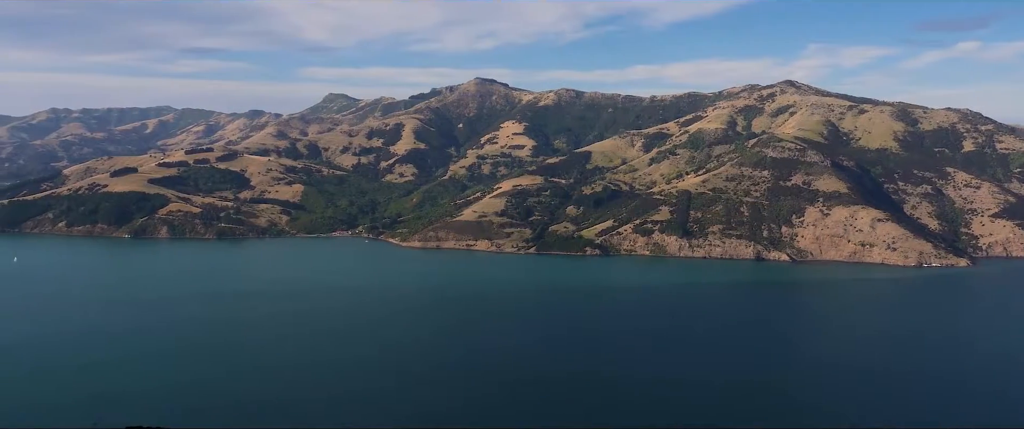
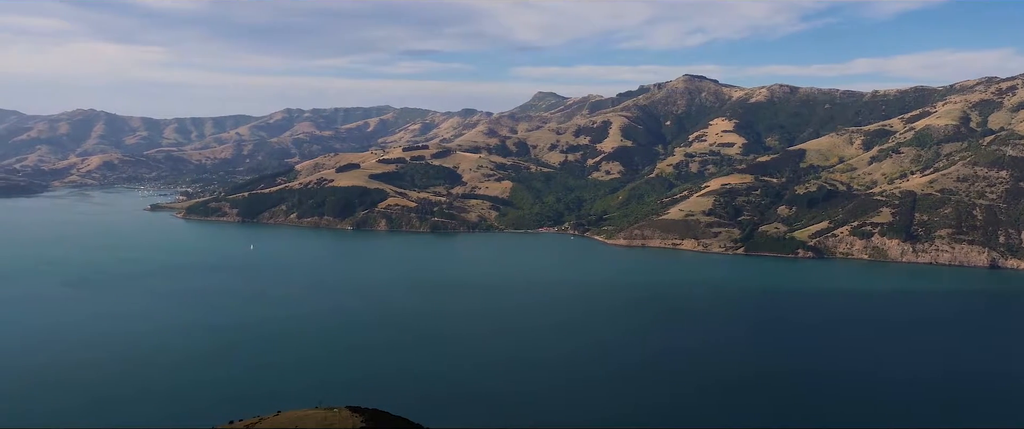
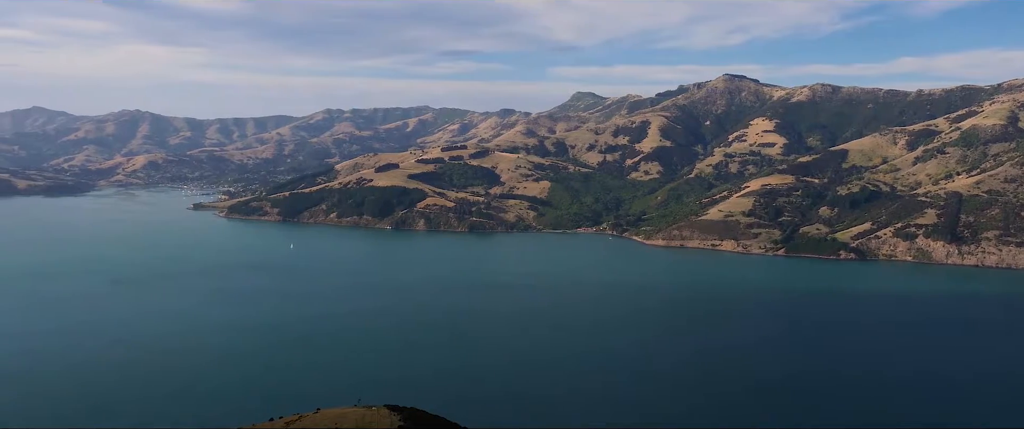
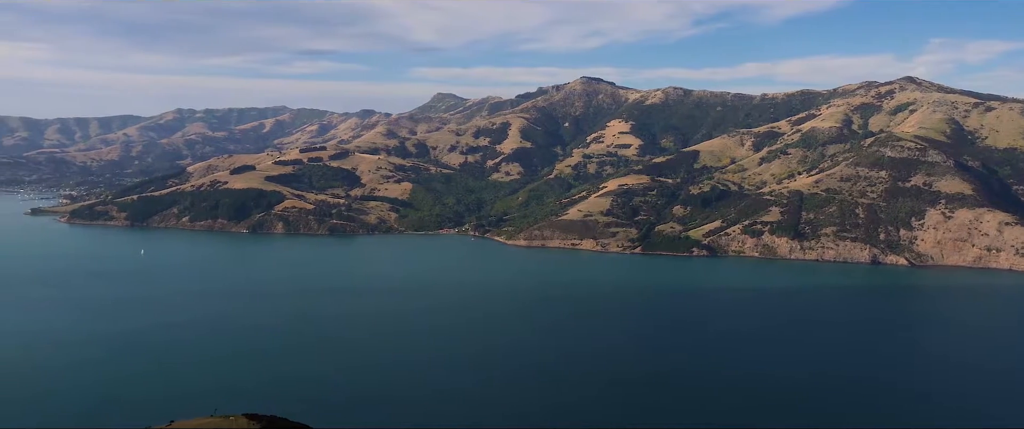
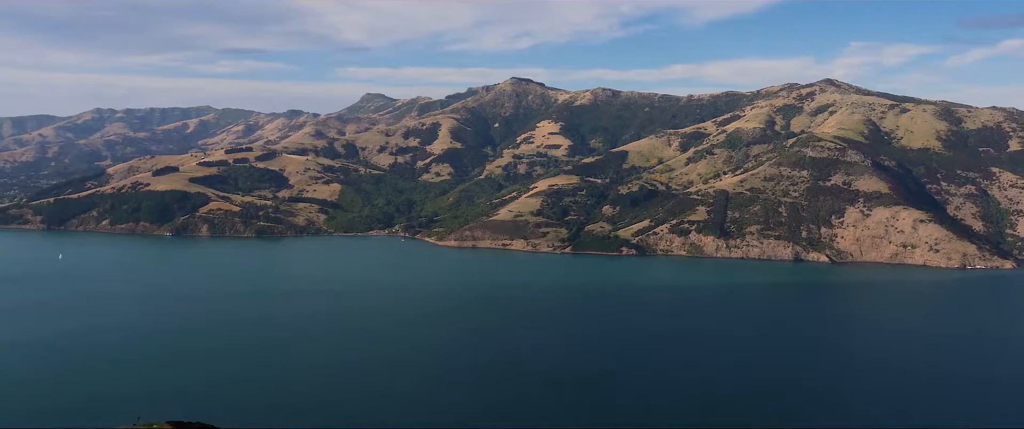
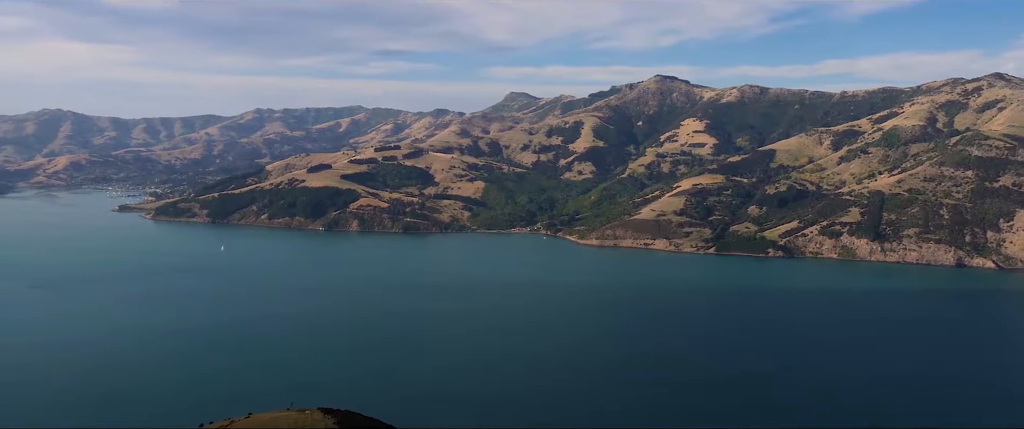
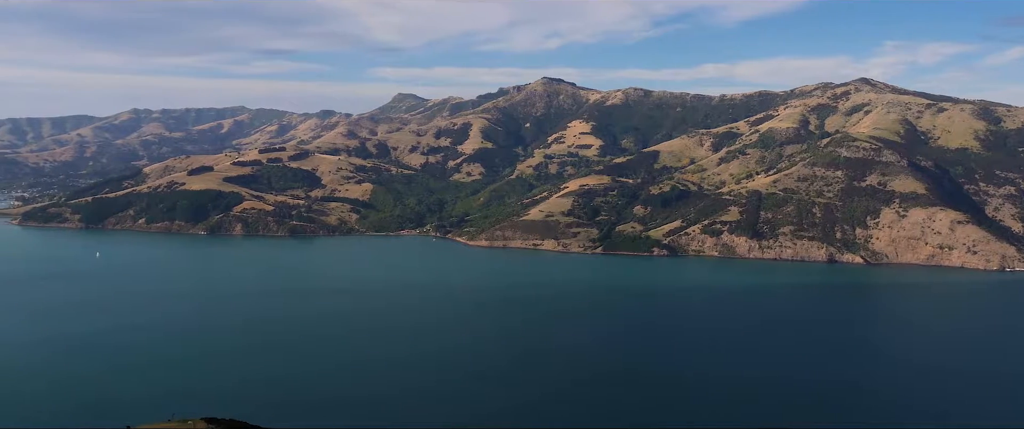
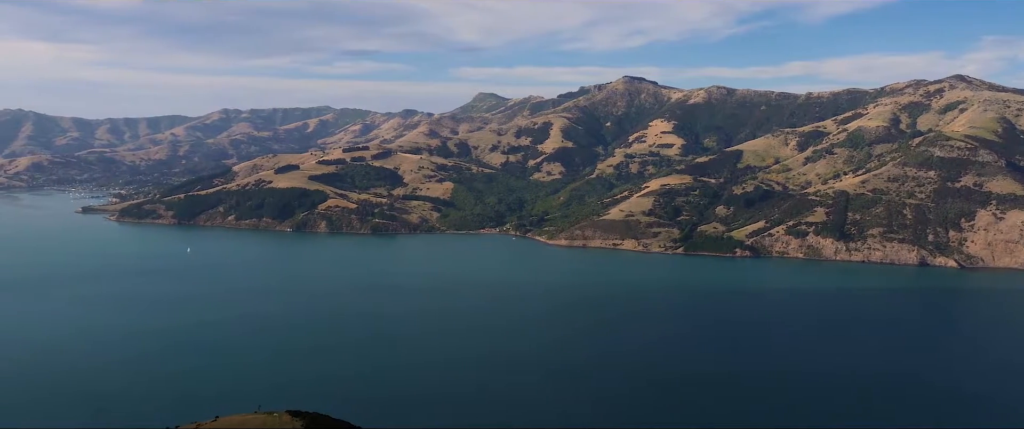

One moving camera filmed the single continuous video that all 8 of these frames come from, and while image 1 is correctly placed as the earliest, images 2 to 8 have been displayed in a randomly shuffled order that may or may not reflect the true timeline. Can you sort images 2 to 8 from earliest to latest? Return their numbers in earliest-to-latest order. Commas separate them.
5, 7, 4, 8, 6, 2, 3
